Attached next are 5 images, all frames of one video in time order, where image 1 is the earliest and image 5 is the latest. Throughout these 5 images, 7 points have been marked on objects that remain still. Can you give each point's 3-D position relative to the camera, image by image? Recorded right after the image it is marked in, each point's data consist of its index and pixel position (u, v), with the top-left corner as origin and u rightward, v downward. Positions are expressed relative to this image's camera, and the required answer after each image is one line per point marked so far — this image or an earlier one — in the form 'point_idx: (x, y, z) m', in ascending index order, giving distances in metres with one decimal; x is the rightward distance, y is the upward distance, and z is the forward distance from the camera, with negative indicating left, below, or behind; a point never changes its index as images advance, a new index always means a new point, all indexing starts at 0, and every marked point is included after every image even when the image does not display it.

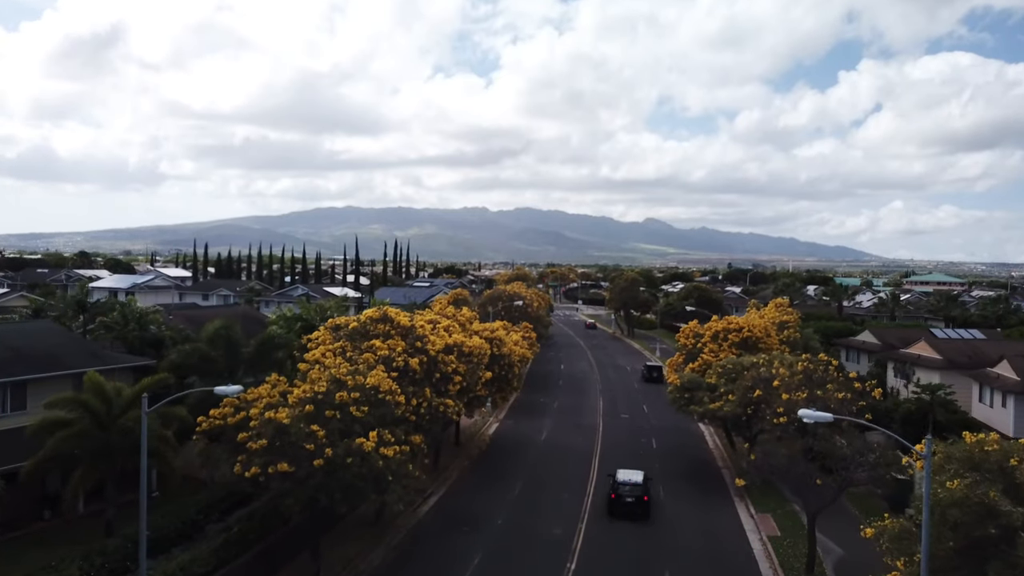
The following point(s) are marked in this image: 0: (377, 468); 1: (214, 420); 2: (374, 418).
0: (-3.3, -4.4, +18.3) m
1: (-7.7, -3.4, +19.4) m
2: (-3.6, -3.4, +19.7) m
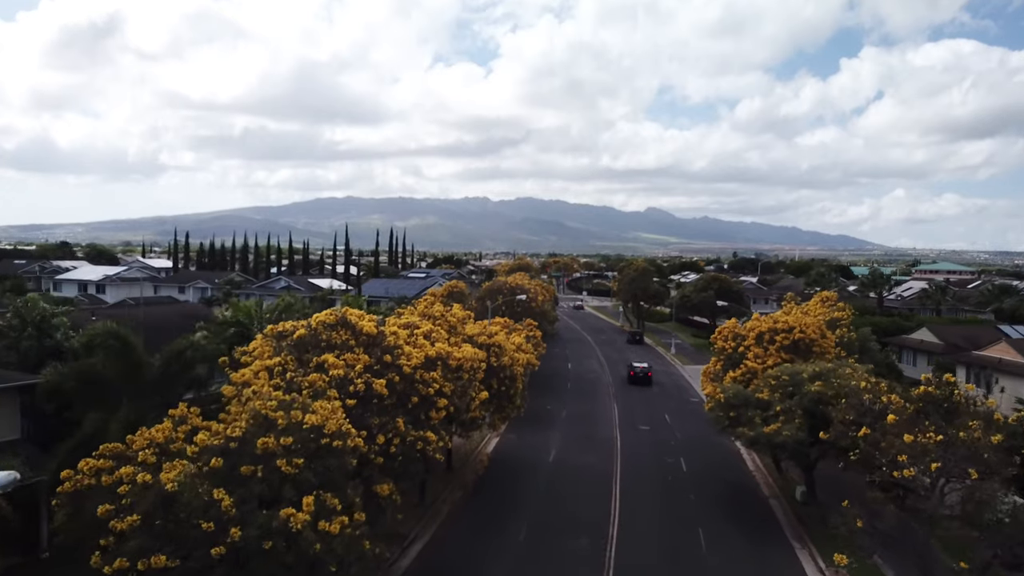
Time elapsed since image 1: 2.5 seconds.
0: (-3.2, -4.3, +12.2) m
1: (-7.6, -3.4, +13.2) m
2: (-3.5, -3.3, +13.5) m
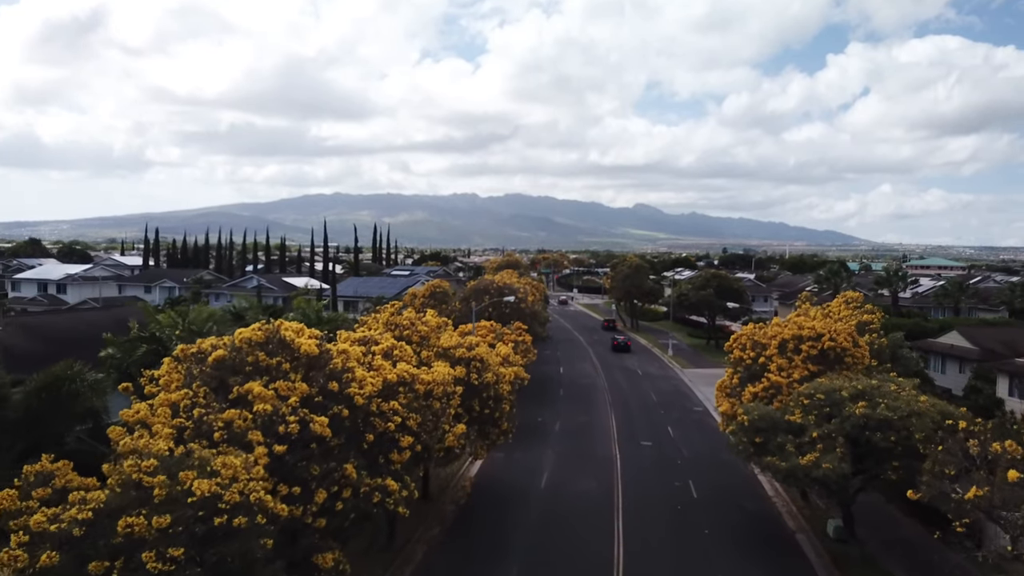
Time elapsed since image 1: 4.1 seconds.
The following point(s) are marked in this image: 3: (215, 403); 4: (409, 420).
0: (-3.5, -4.5, +8.1) m
1: (-7.9, -3.5, +9.1) m
2: (-3.8, -3.5, +9.5) m
3: (-5.2, -2.0, +13.0) m
4: (-2.1, -2.6, +14.6) m
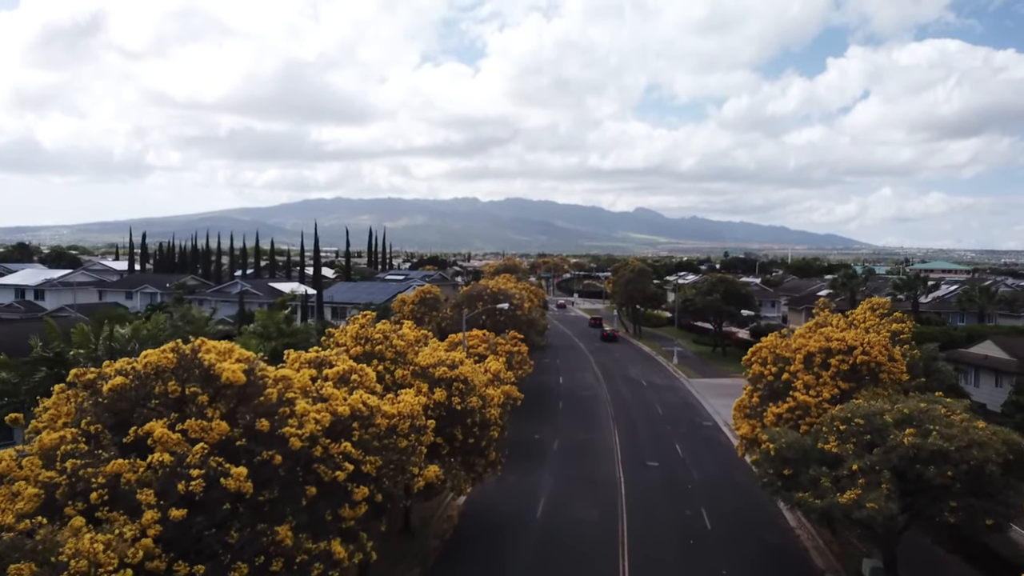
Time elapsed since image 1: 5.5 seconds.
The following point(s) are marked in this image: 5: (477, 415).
0: (-3.7, -4.6, +5.1) m
1: (-8.1, -3.7, +6.2) m
2: (-4.1, -3.6, +6.5) m
3: (-5.4, -2.1, +10.1) m
4: (-2.3, -2.8, +11.6) m
5: (-0.8, -3.0, +17.5) m
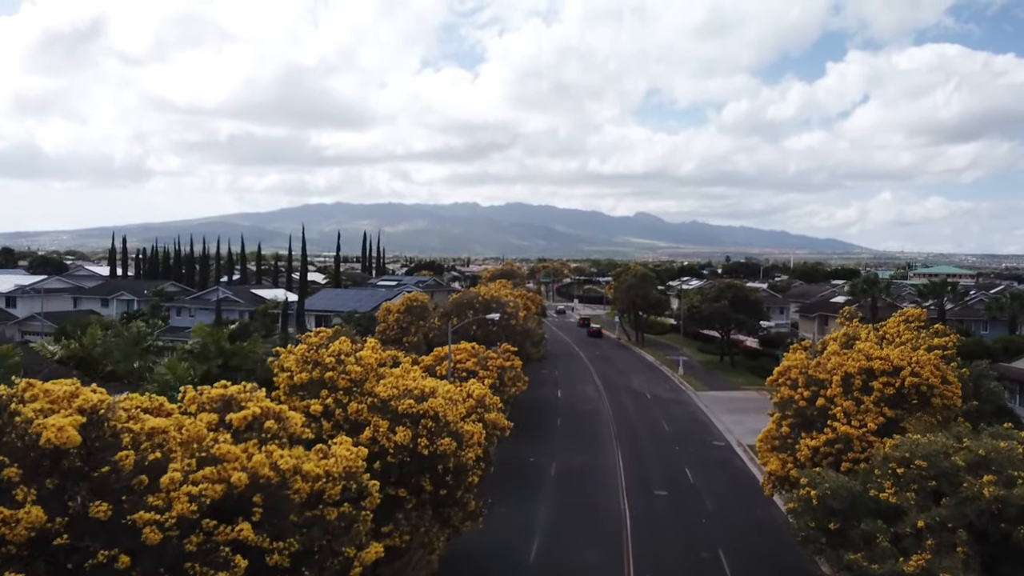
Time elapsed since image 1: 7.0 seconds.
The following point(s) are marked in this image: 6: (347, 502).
0: (-4.1, -4.8, +1.7) m
1: (-8.5, -3.9, +2.8) m
2: (-4.4, -3.8, +3.1) m
3: (-5.8, -2.3, +6.7) m
4: (-2.7, -3.0, +8.2) m
5: (-1.2, -3.2, +14.1) m
6: (-2.2, -2.9, +10.0) m
